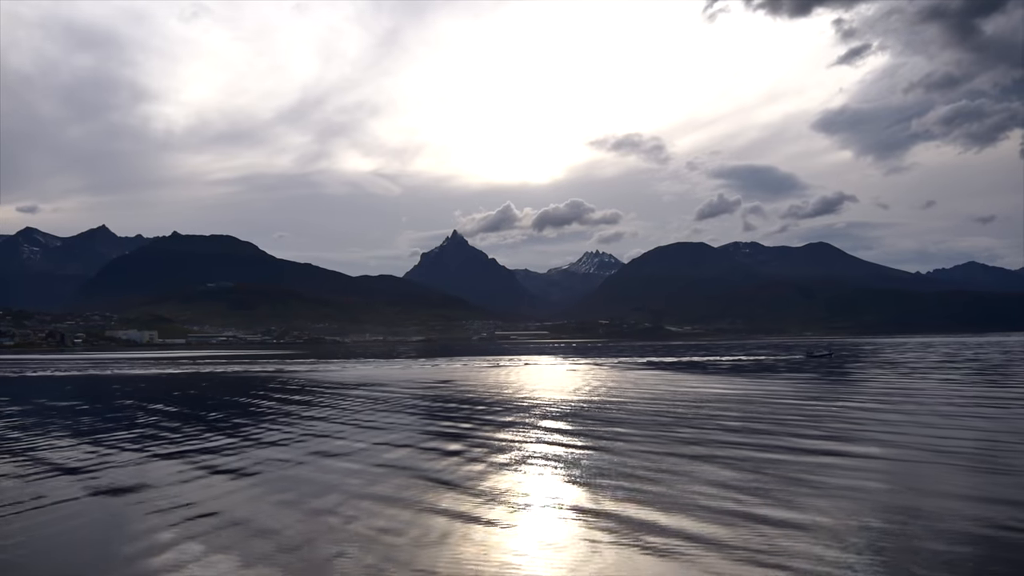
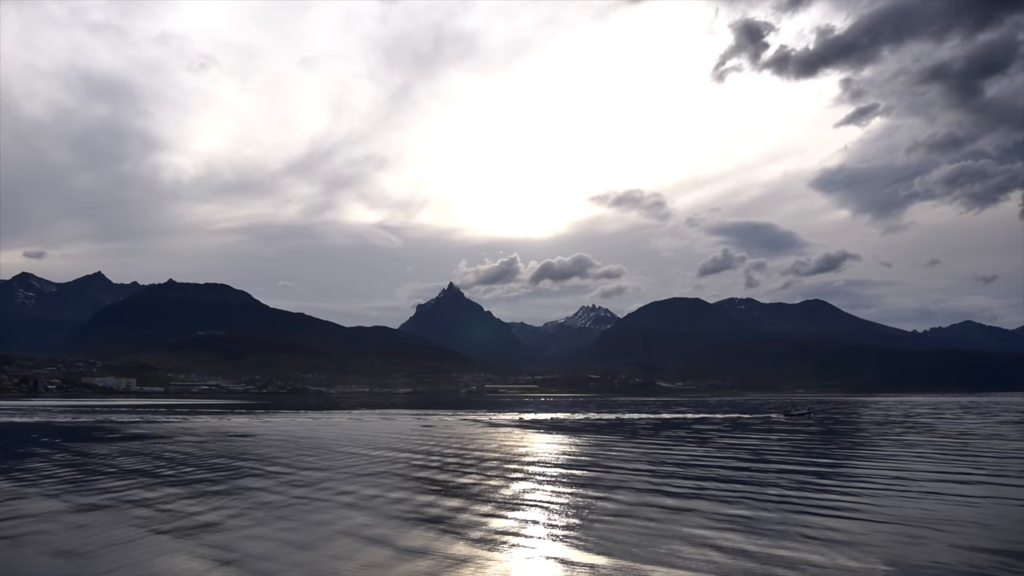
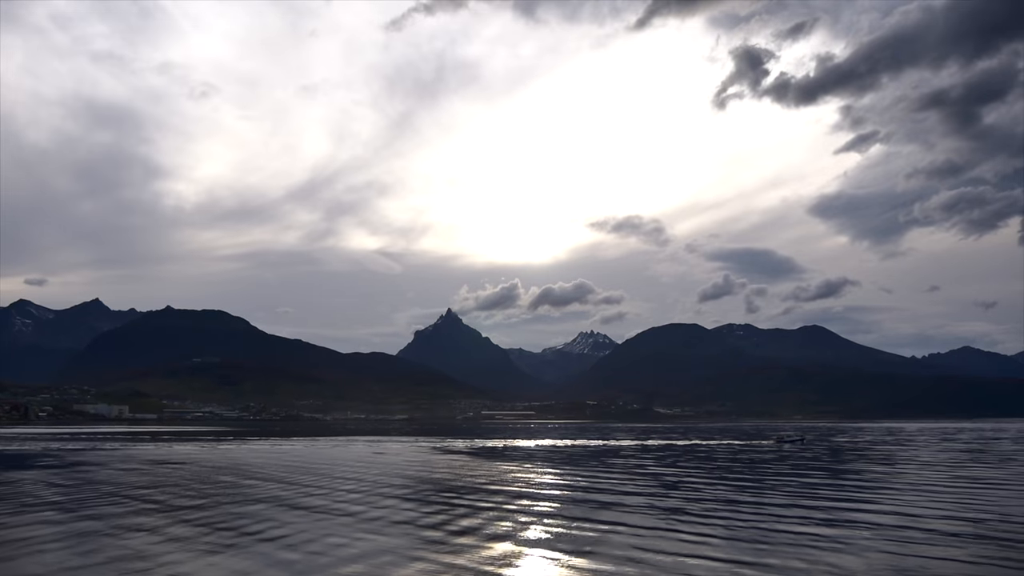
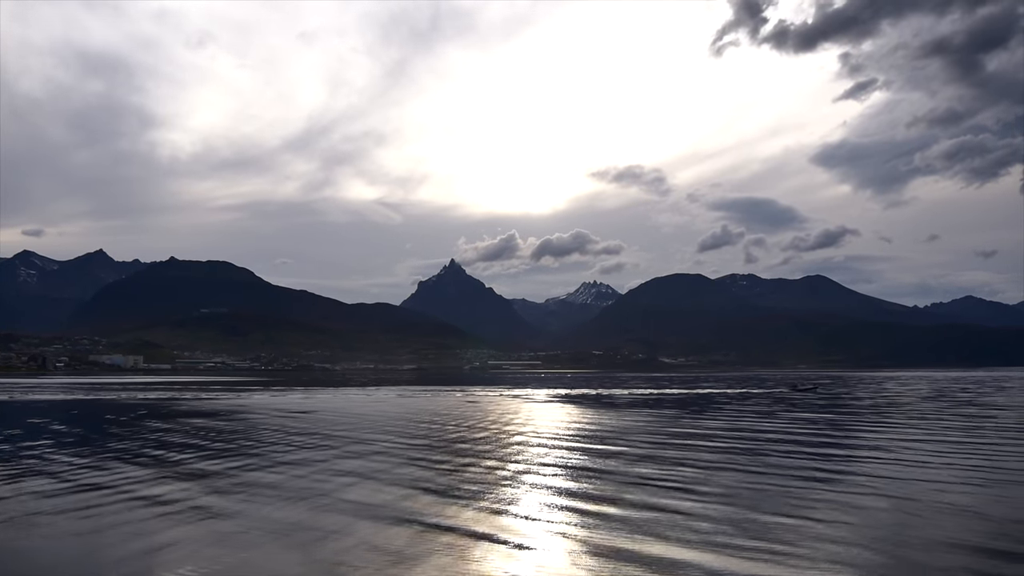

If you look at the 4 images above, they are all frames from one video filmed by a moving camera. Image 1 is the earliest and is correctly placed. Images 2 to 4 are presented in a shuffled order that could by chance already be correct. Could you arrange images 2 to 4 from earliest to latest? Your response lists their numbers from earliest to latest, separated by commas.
4, 2, 3
